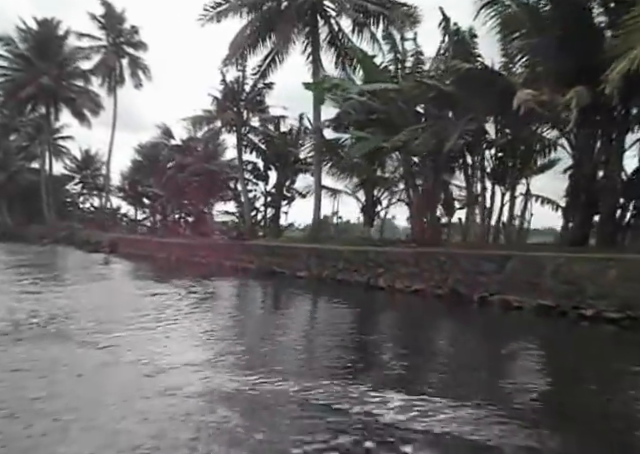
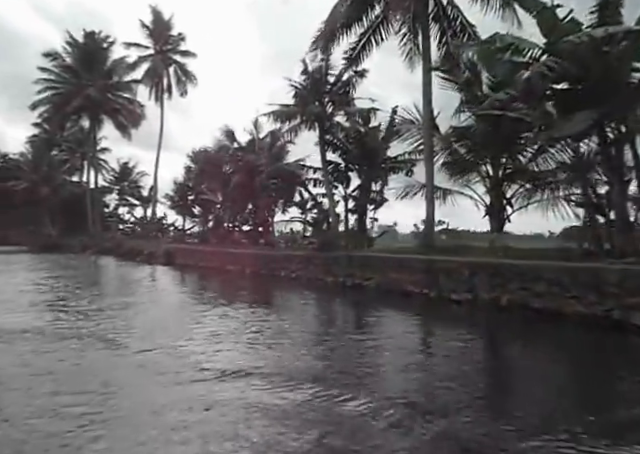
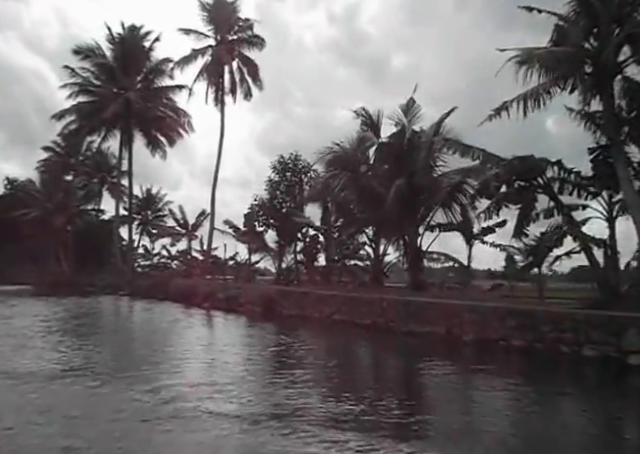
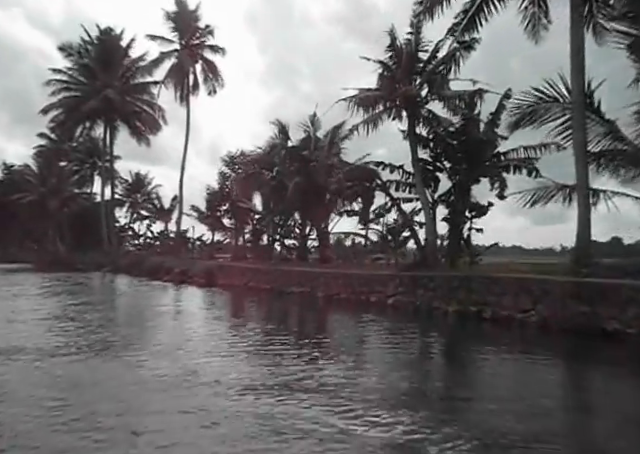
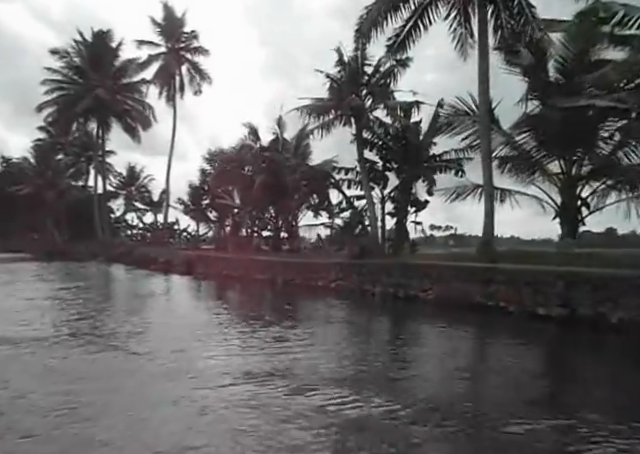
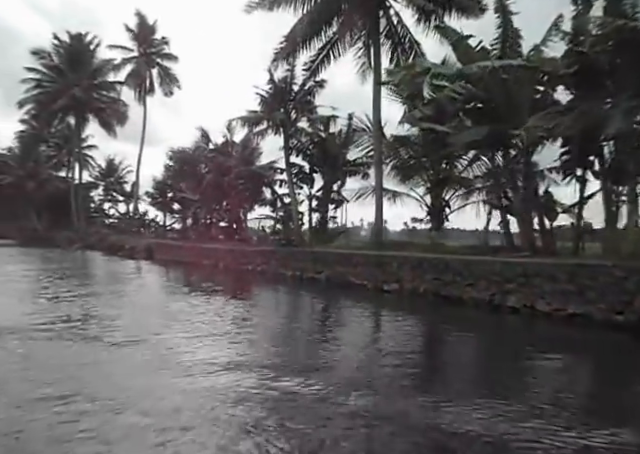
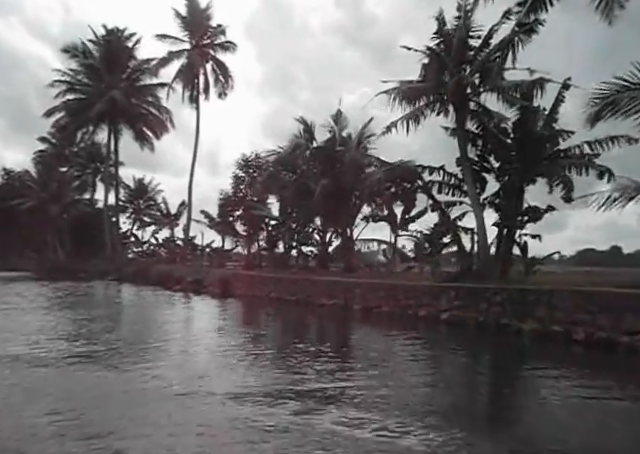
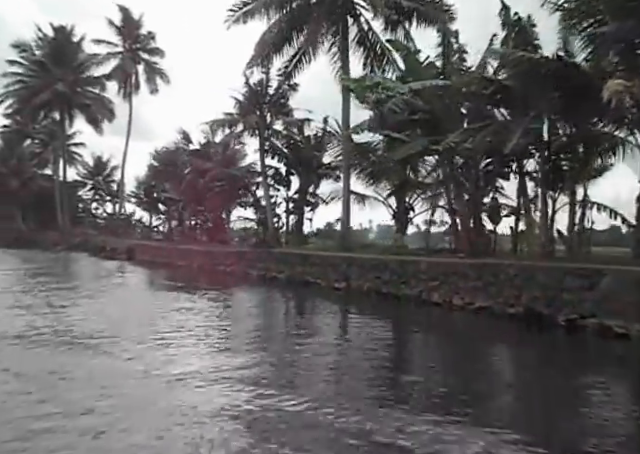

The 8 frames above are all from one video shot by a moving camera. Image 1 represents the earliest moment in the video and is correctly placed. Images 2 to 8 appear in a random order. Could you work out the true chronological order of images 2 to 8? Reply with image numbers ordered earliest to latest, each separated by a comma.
8, 6, 2, 5, 4, 7, 3
